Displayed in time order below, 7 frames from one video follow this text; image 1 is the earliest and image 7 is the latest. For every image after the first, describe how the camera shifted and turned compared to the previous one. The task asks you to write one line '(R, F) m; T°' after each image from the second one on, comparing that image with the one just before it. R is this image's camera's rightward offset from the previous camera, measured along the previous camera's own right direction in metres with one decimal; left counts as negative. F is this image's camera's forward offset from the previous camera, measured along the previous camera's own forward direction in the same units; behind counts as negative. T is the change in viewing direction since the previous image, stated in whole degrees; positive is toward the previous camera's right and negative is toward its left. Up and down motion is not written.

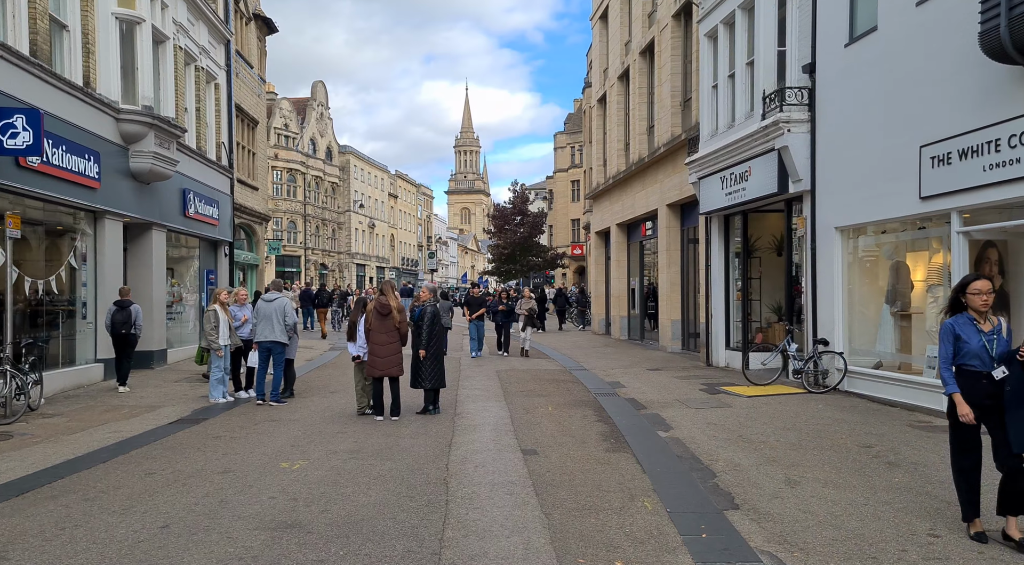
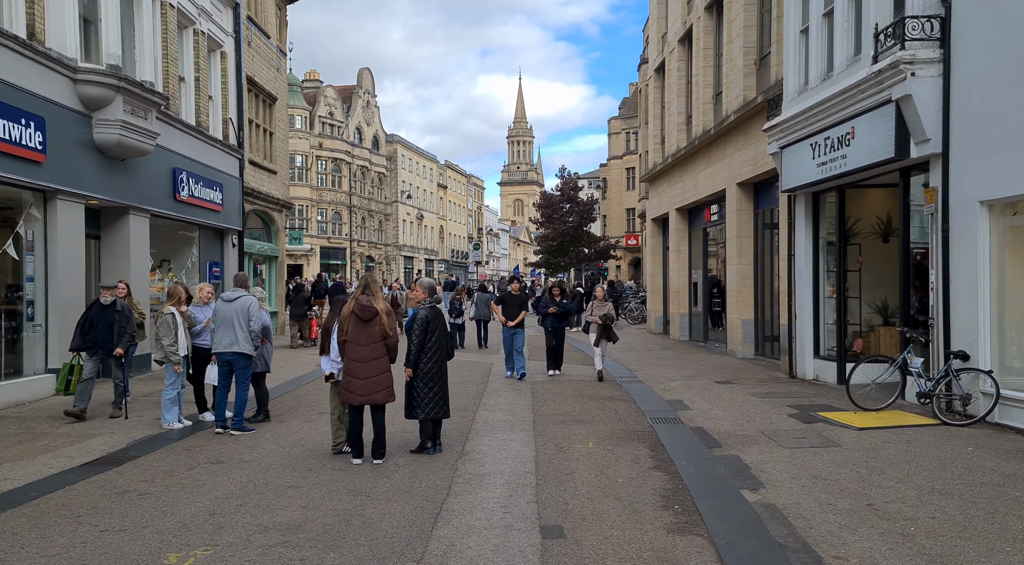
(+0.3, +2.5) m; -4°
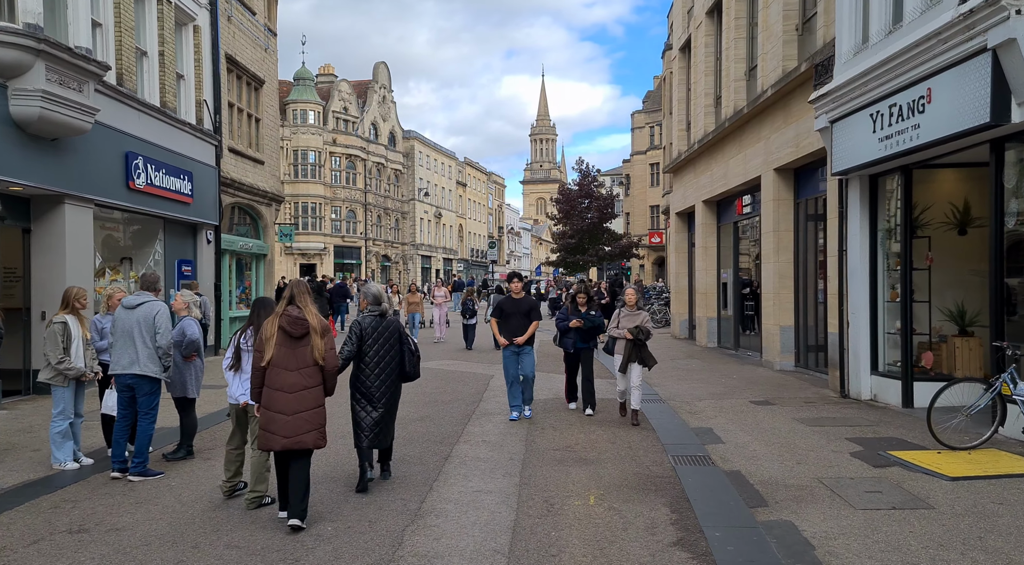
(+0.4, +1.9) m; -2°
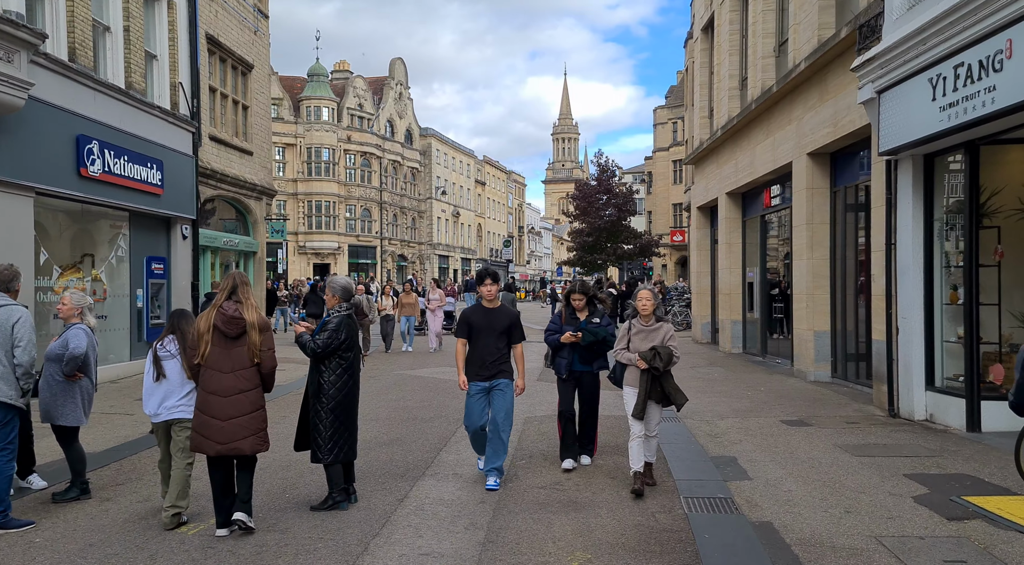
(+0.4, +1.5) m; -2°
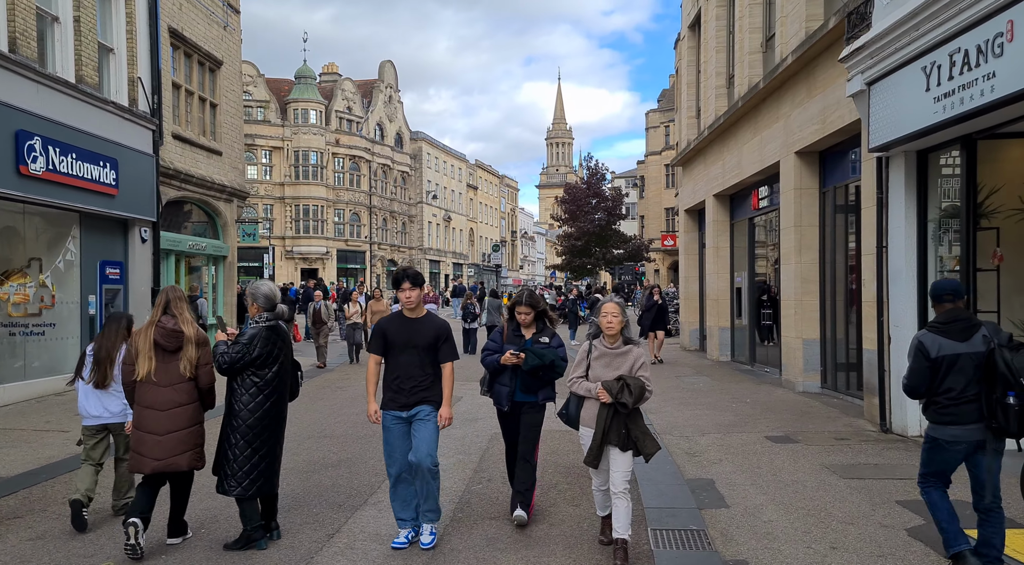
(+0.3, +0.6) m; 0°
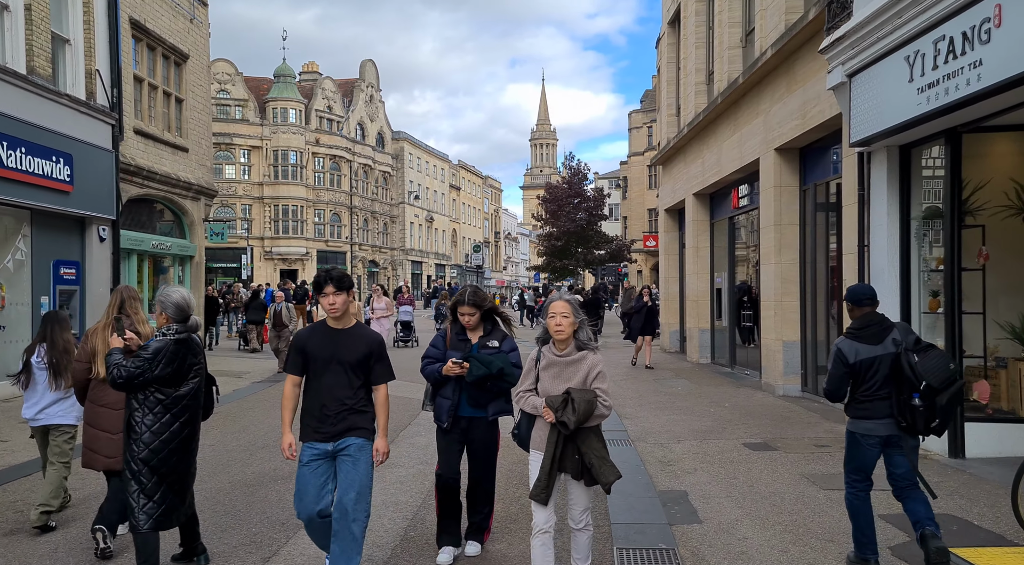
(+0.2, +0.4) m; +1°
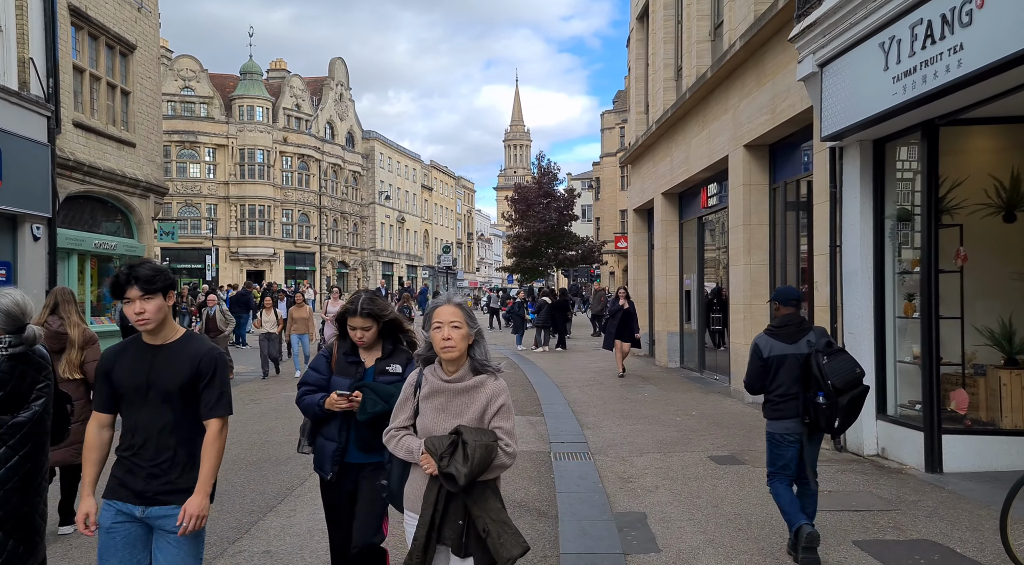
(+0.2, +0.6) m; +2°
